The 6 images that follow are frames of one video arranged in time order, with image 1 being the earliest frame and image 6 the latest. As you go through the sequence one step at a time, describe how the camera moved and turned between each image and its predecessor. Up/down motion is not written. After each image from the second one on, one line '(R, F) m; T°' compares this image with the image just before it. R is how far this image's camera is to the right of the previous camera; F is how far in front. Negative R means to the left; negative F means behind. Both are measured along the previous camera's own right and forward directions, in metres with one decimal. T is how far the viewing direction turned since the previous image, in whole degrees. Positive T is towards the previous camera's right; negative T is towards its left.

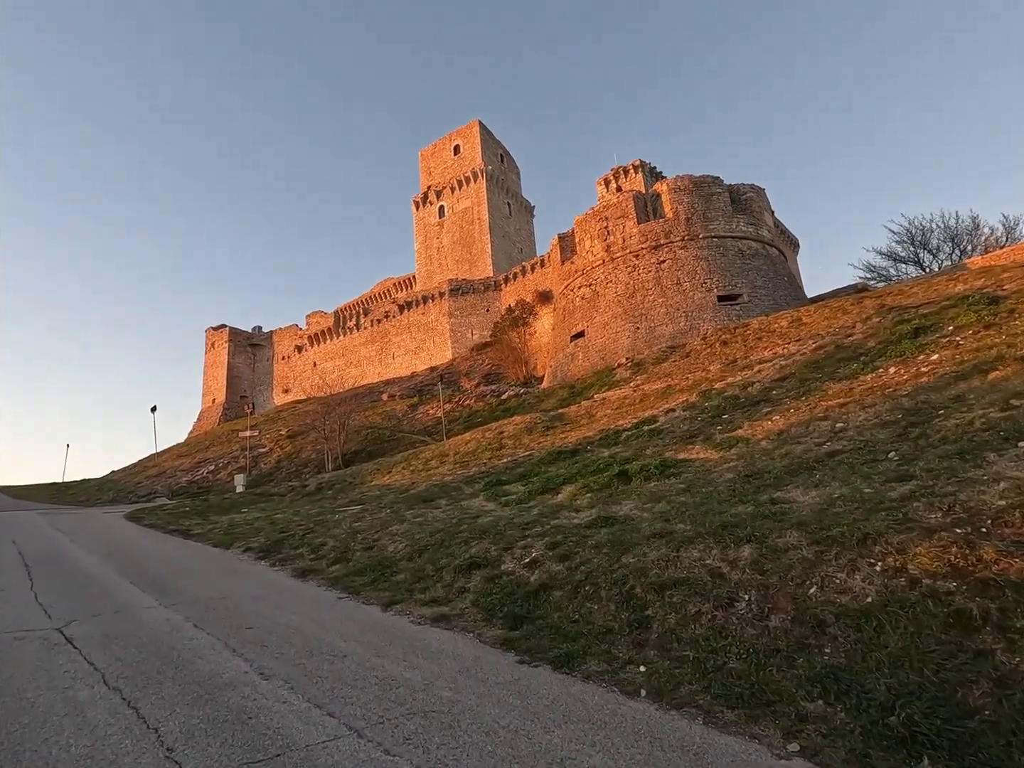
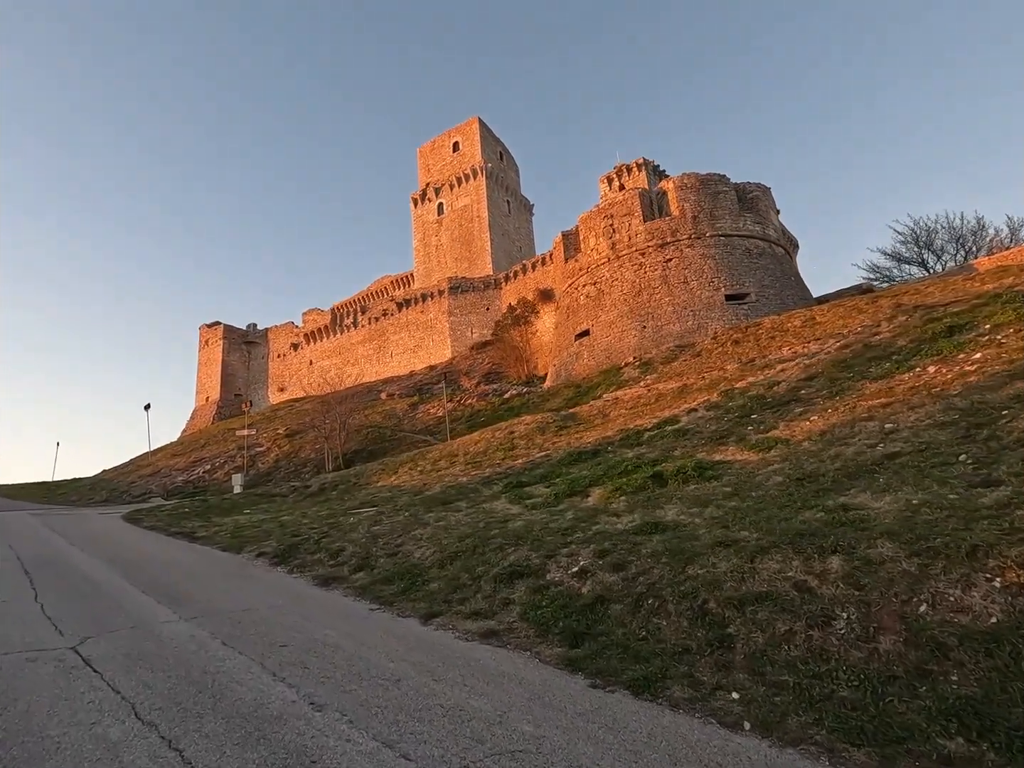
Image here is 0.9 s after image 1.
(-0.5, +0.4) m; +1°
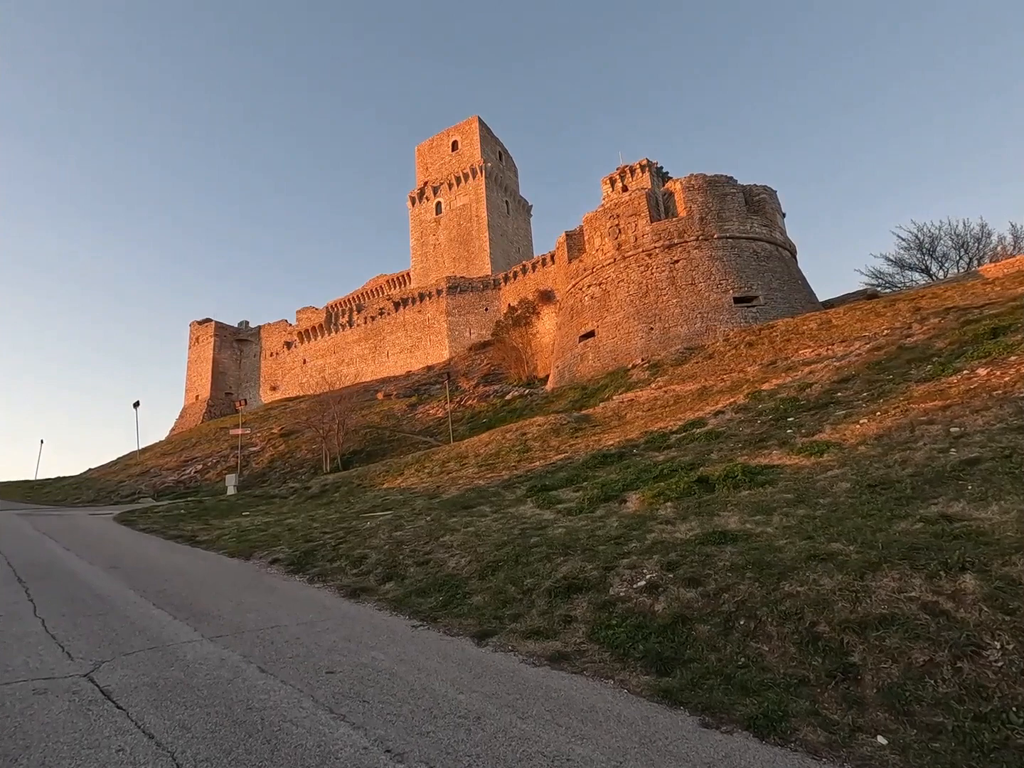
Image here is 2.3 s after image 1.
(-0.6, +0.5) m; +1°
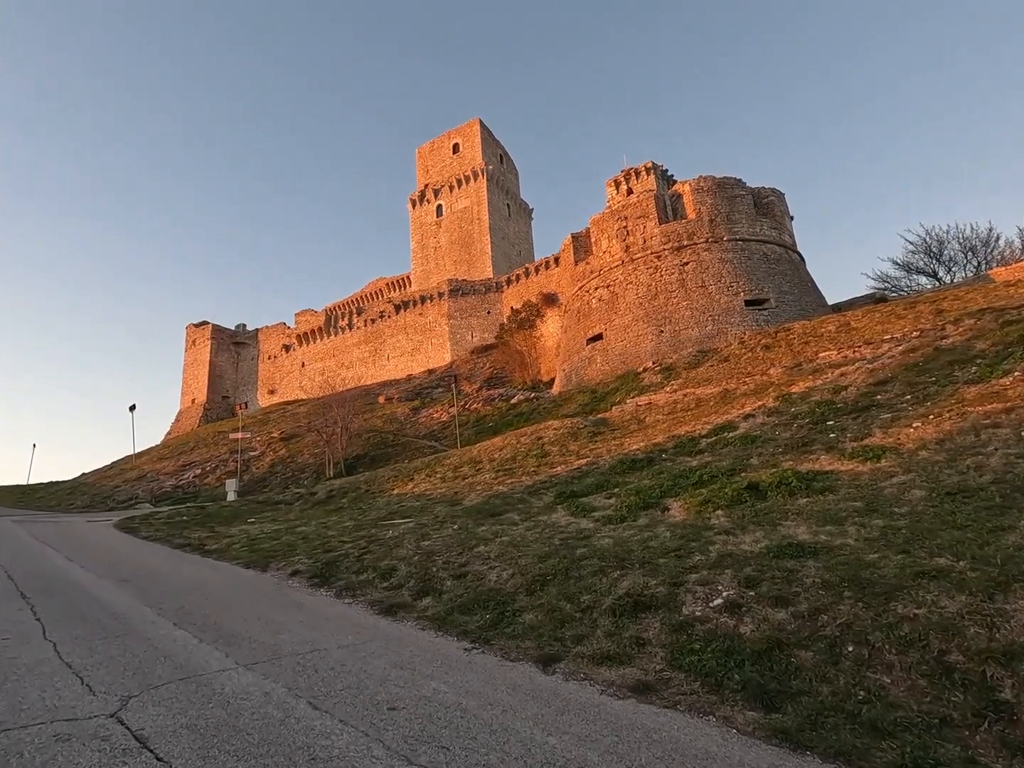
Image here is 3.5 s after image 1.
(-0.6, +0.4) m; +1°
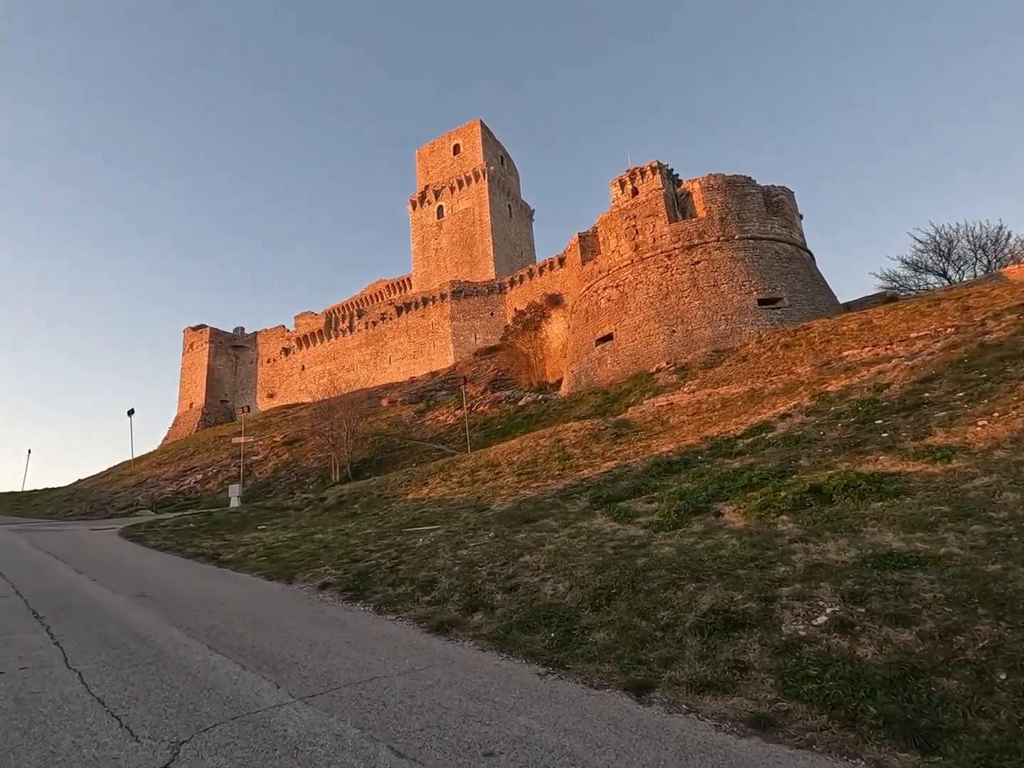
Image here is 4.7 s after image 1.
(-0.6, +0.4) m; 0°
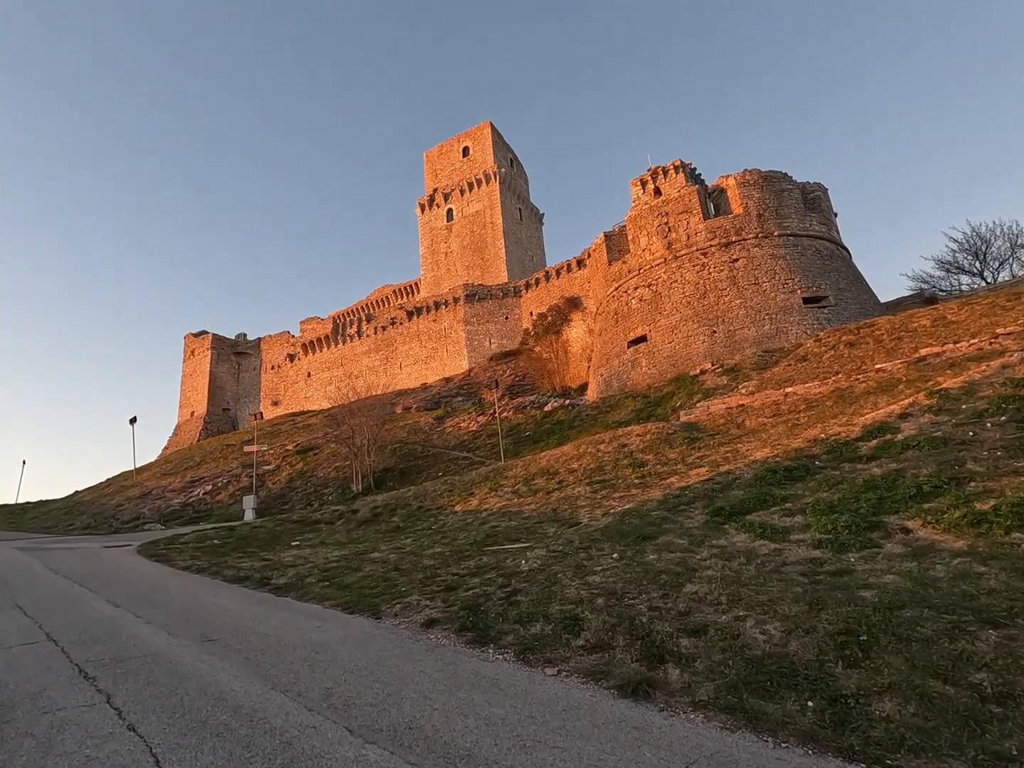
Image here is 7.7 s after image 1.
(-1.6, +1.2) m; +1°
